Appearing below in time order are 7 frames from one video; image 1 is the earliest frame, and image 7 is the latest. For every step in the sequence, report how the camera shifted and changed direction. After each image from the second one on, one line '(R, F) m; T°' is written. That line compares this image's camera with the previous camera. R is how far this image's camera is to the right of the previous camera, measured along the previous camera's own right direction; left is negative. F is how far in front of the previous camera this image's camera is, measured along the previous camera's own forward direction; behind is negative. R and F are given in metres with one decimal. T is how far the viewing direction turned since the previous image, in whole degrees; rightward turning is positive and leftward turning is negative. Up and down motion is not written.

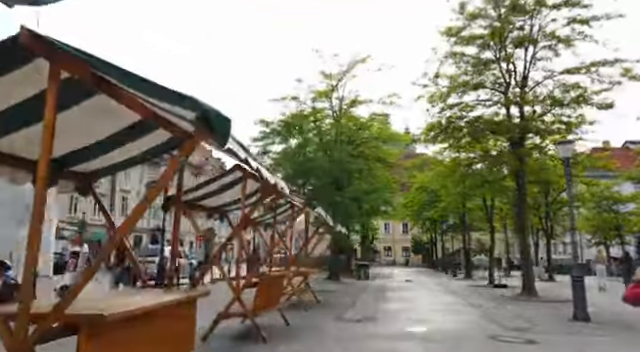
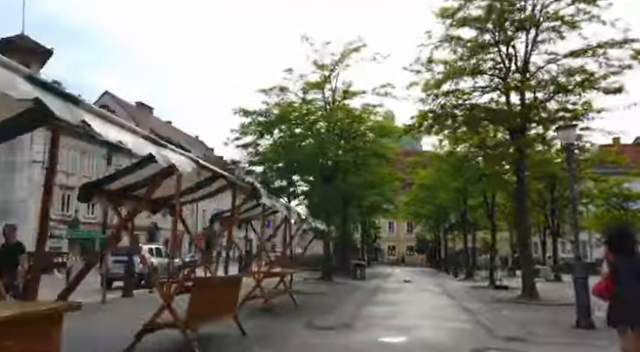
(+0.9, +1.4) m; -1°
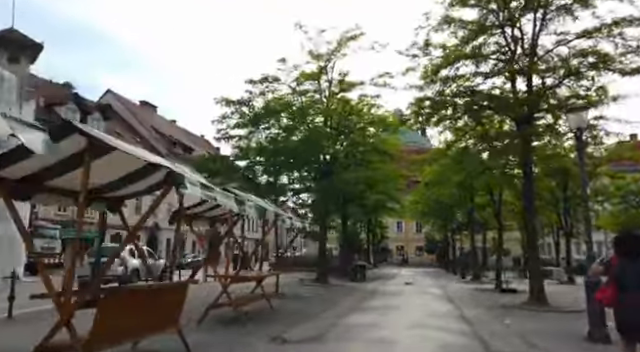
(+0.9, +1.5) m; -1°
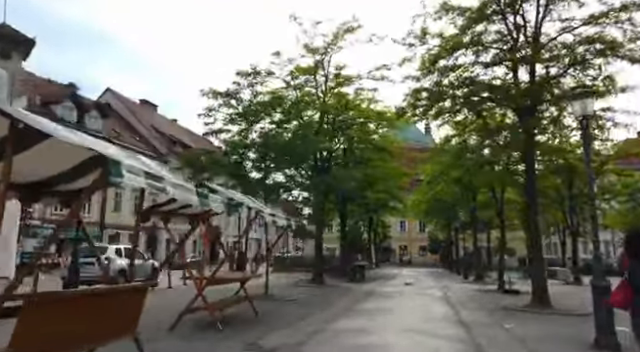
(+0.5, +0.8) m; -1°
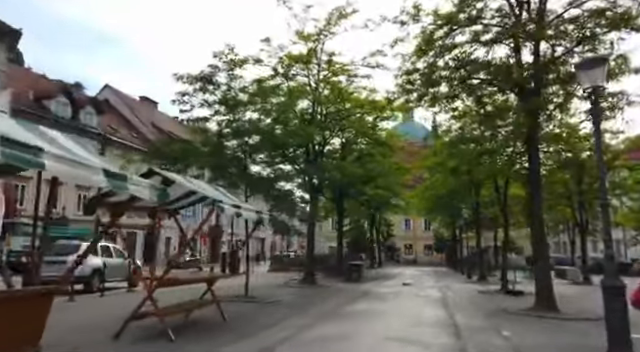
(+0.8, +1.4) m; -1°
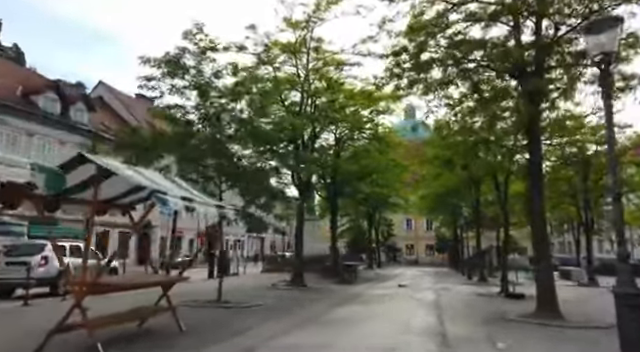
(+0.7, +1.3) m; 0°
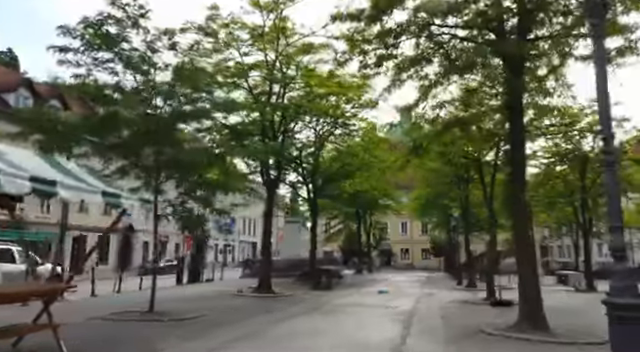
(+1.3, +2.0) m; 0°
